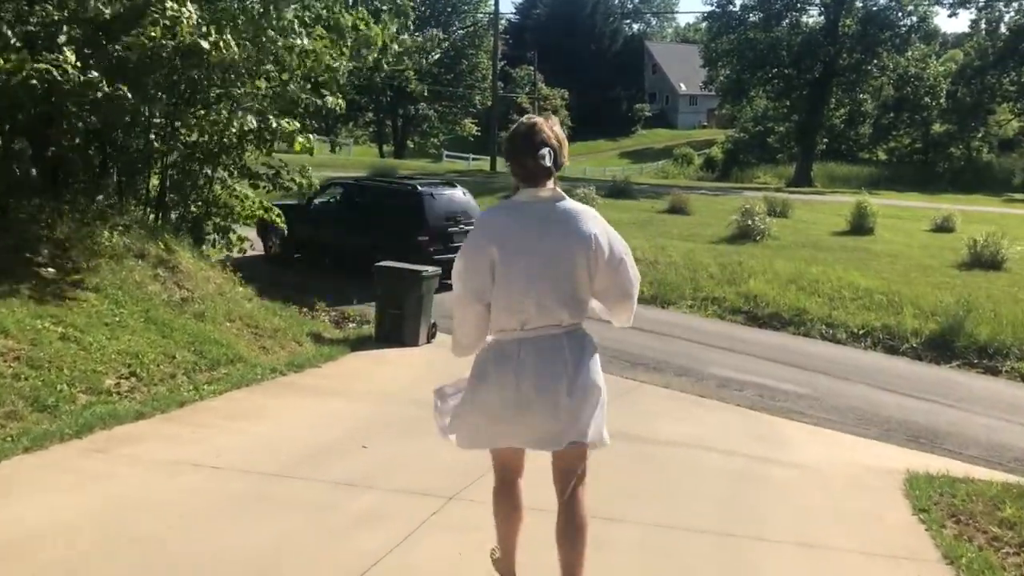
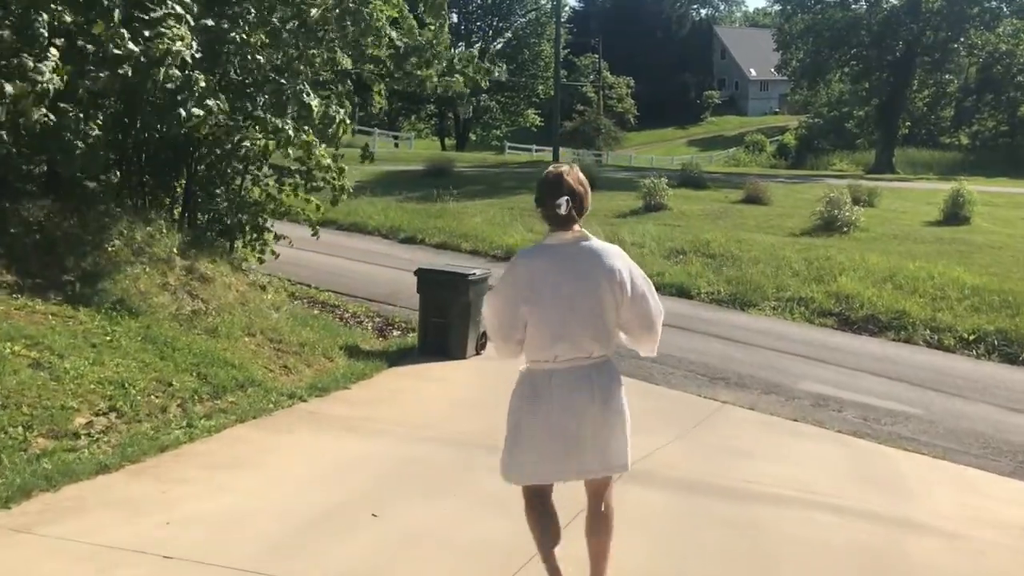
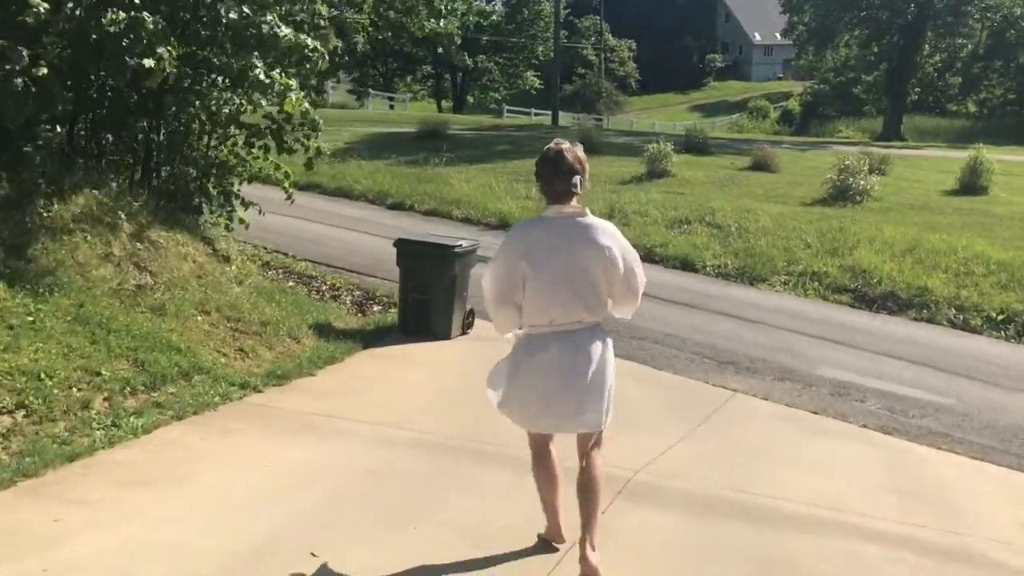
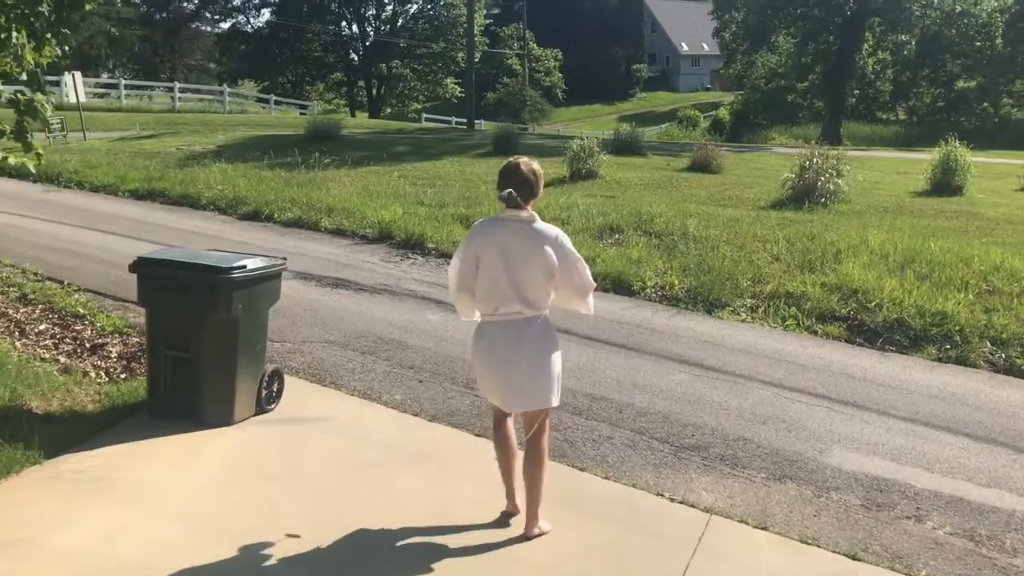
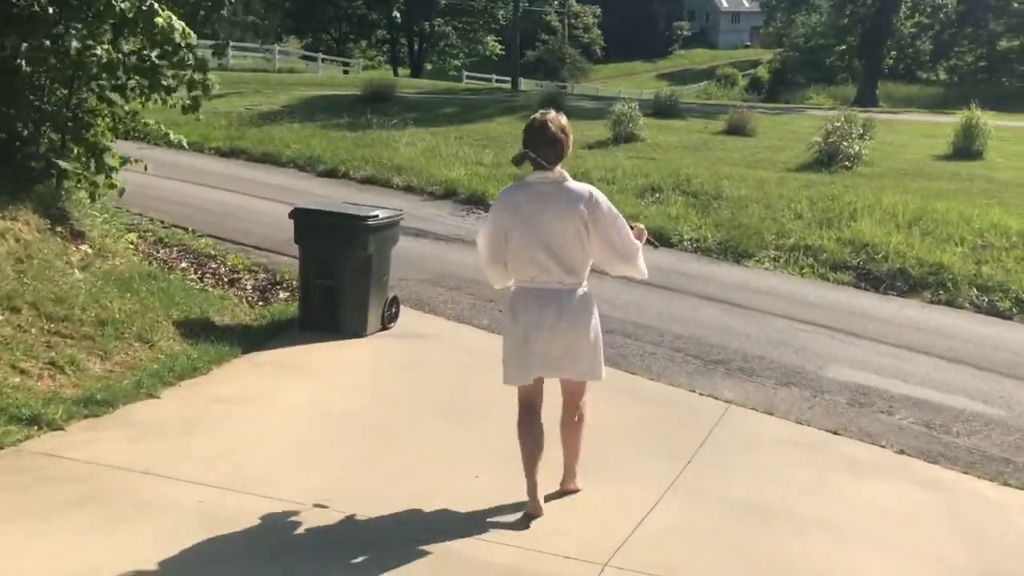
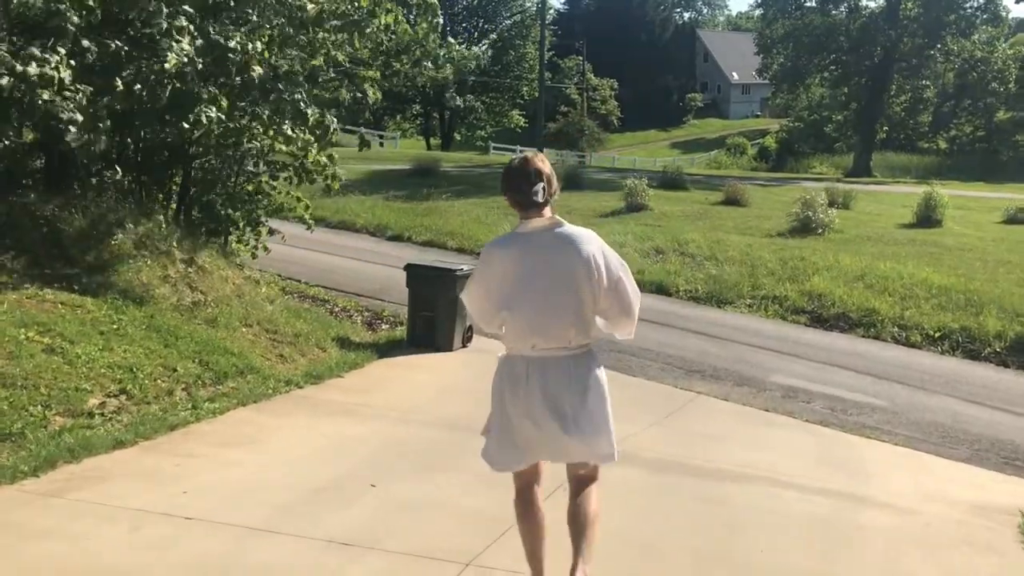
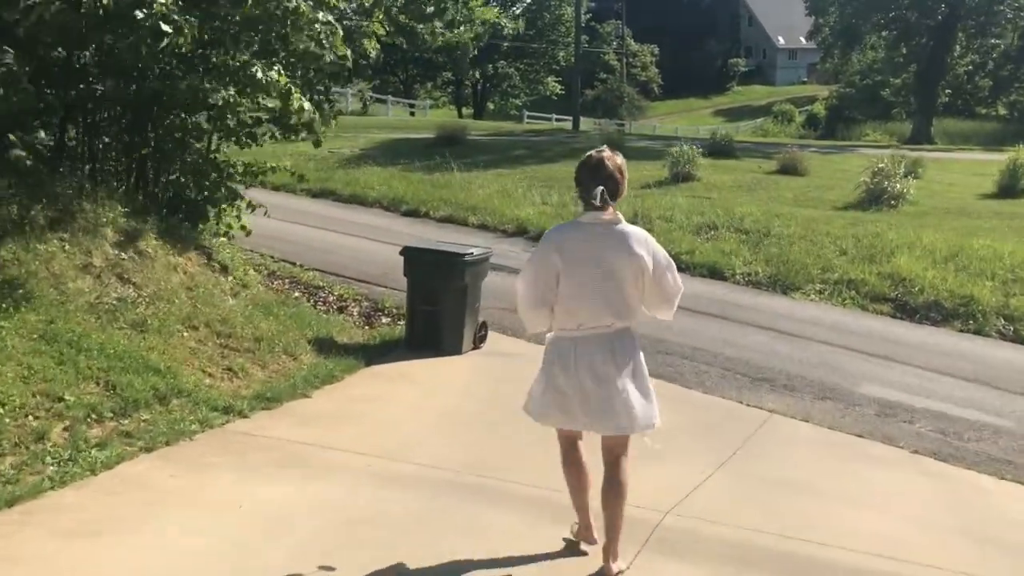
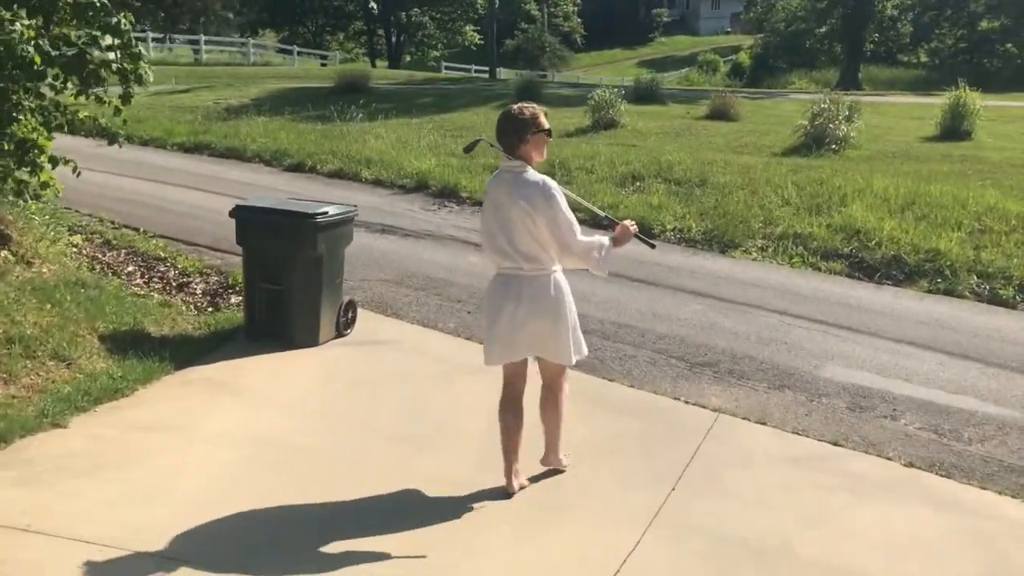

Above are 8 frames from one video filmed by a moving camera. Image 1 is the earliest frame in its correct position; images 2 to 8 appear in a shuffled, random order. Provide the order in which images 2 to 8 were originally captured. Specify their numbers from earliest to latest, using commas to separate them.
6, 2, 3, 7, 5, 8, 4
